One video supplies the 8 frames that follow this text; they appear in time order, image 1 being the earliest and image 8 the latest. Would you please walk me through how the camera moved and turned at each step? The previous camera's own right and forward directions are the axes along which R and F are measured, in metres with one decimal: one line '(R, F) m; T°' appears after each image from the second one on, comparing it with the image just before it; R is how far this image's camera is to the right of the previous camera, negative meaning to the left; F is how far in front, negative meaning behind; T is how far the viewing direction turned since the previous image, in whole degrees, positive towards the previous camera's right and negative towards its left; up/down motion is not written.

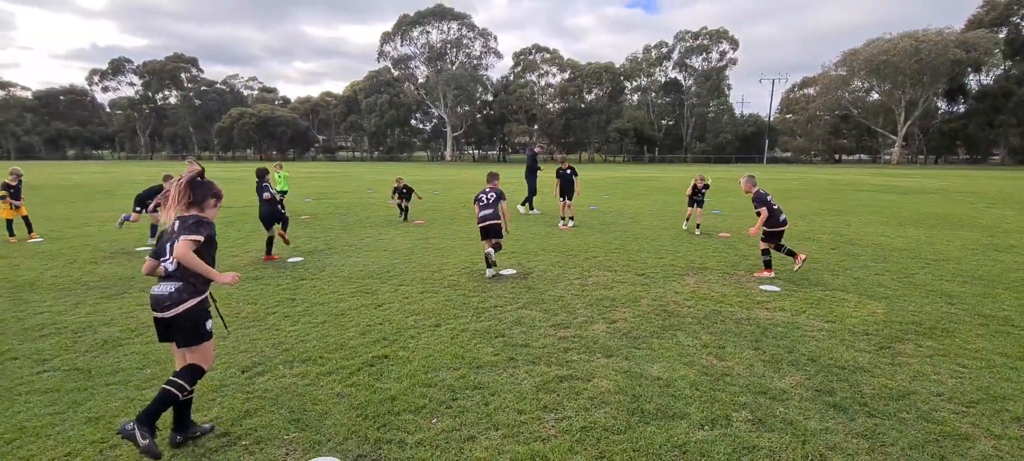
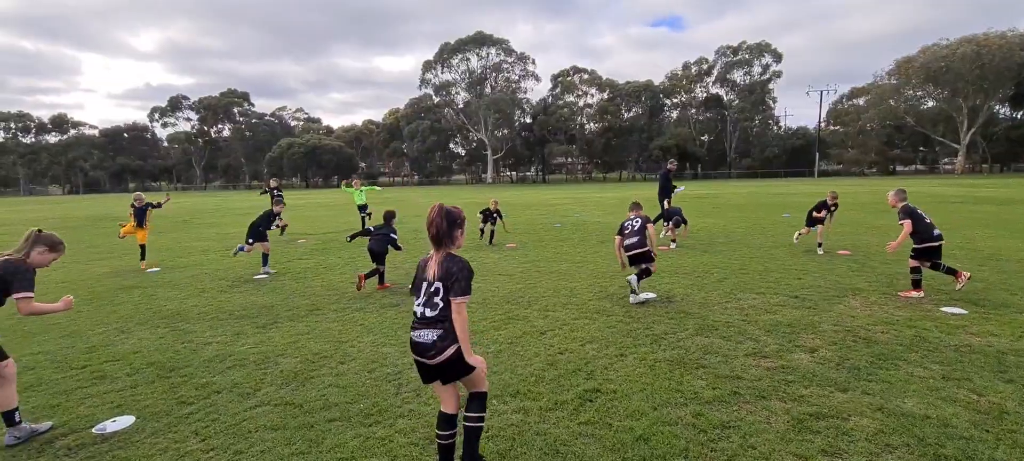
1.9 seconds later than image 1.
(-1.5, +0.2) m; -4°
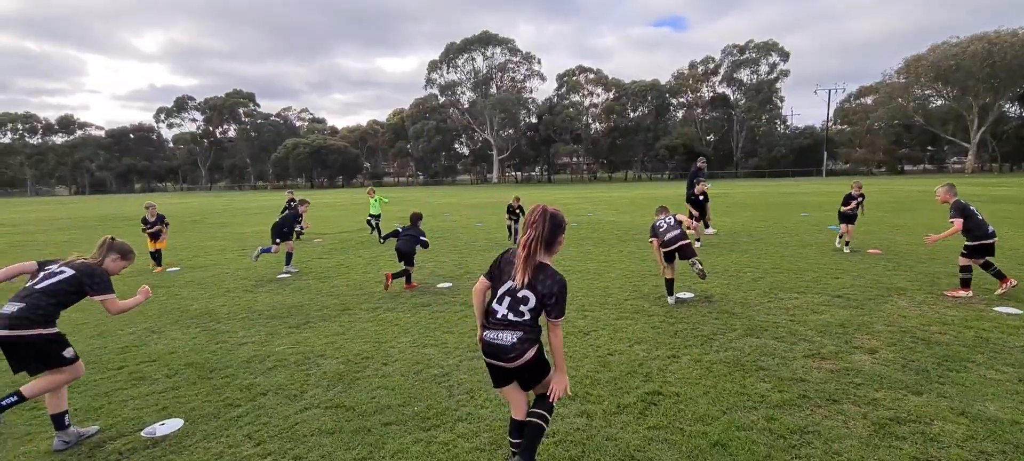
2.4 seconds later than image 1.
(-0.4, +0.1) m; 0°
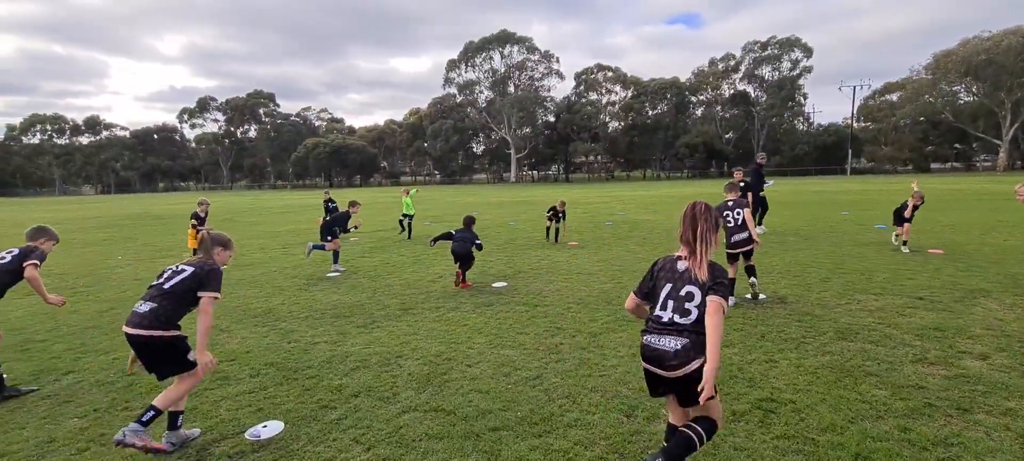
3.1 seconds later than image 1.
(-0.7, +0.1) m; -2°
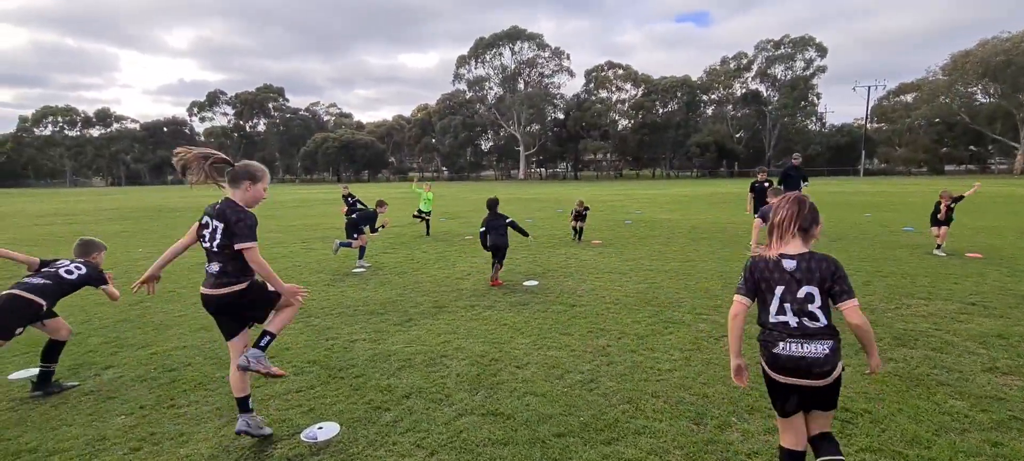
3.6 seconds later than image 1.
(-0.4, +0.1) m; -1°
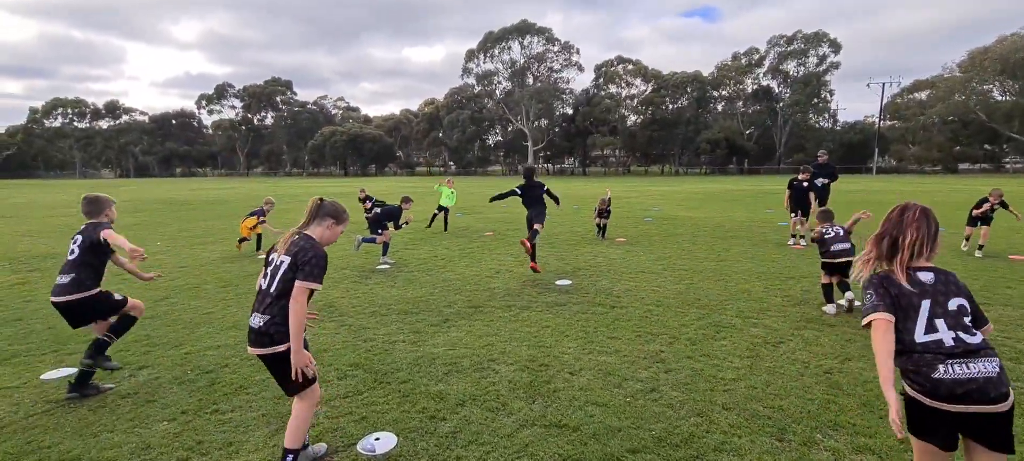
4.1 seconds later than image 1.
(-0.4, +0.2) m; -1°
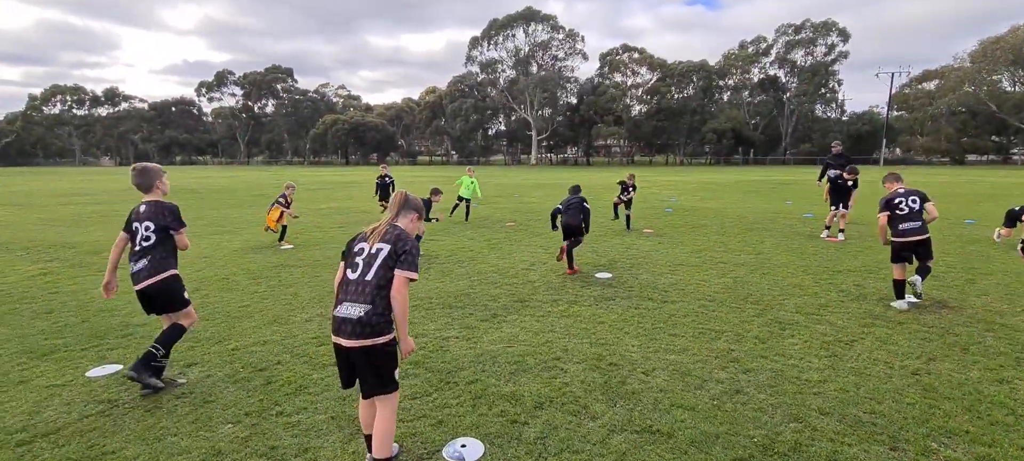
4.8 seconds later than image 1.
(-0.6, +0.2) m; 0°
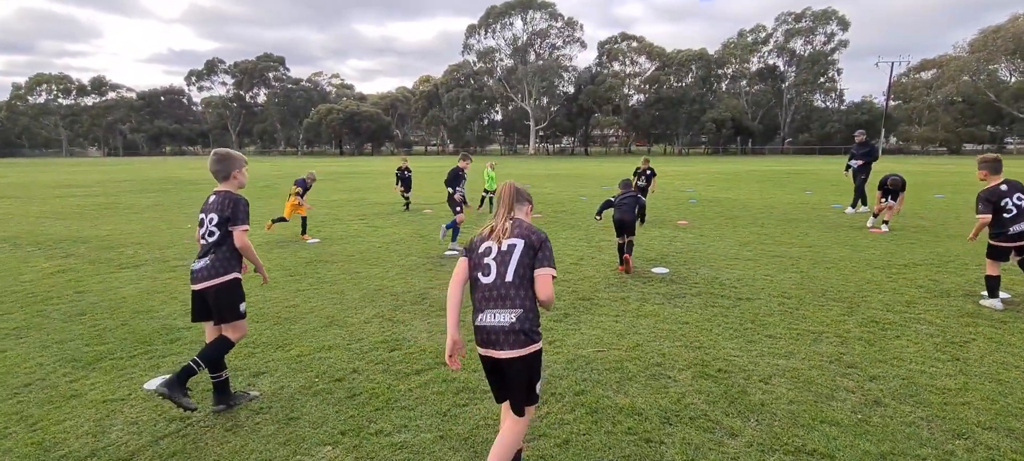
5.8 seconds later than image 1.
(-0.8, +0.4) m; +1°
